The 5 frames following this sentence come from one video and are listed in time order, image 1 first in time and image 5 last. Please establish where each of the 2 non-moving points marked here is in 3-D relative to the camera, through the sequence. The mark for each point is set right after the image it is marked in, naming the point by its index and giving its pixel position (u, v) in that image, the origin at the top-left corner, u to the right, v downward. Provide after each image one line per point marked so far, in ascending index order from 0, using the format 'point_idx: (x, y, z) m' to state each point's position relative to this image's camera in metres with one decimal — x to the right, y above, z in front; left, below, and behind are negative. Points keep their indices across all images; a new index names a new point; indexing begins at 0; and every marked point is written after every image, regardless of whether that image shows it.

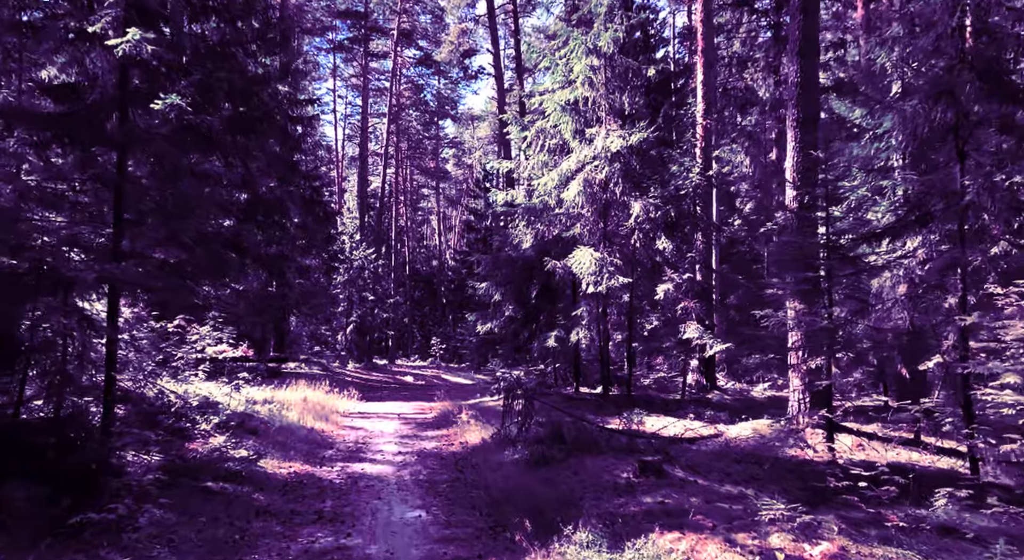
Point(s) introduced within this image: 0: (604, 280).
0: (+2.0, 0.0, +17.7) m
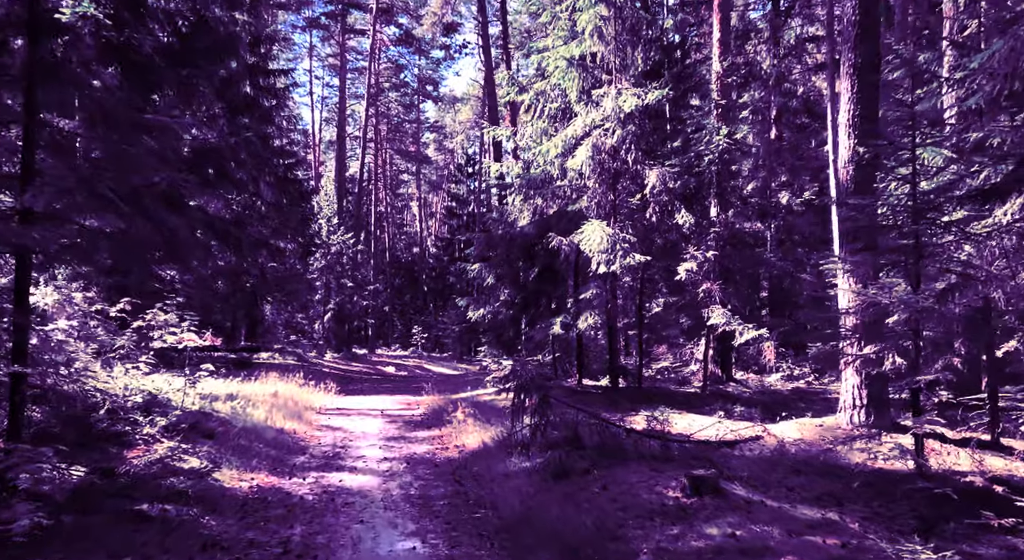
0: (+2.0, +0.4, +15.6) m
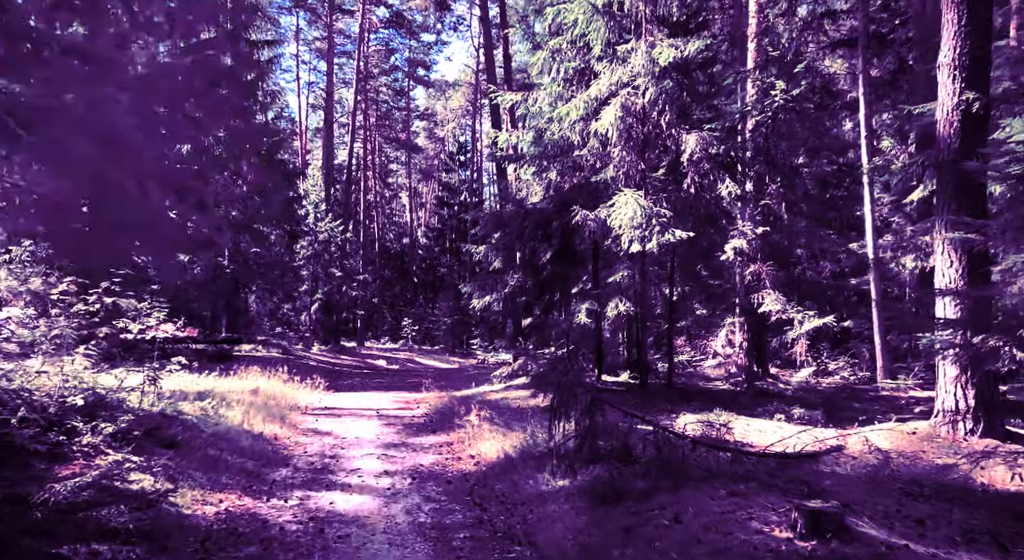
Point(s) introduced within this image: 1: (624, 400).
0: (+2.3, +0.7, +13.4) m
1: (+1.9, -2.0, +13.6) m
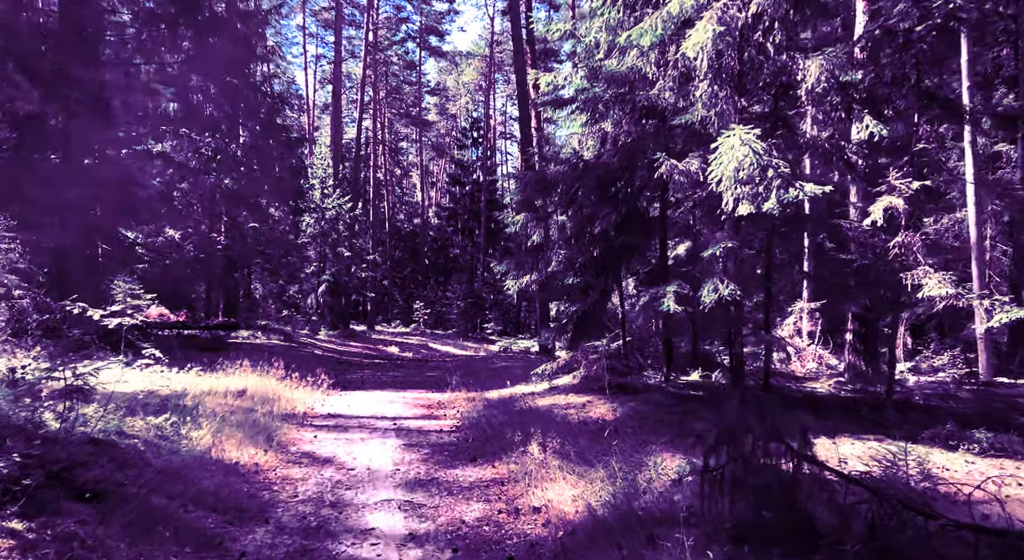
0: (+3.1, +1.1, +10.0) m
1: (+2.7, -1.7, +10.2) m
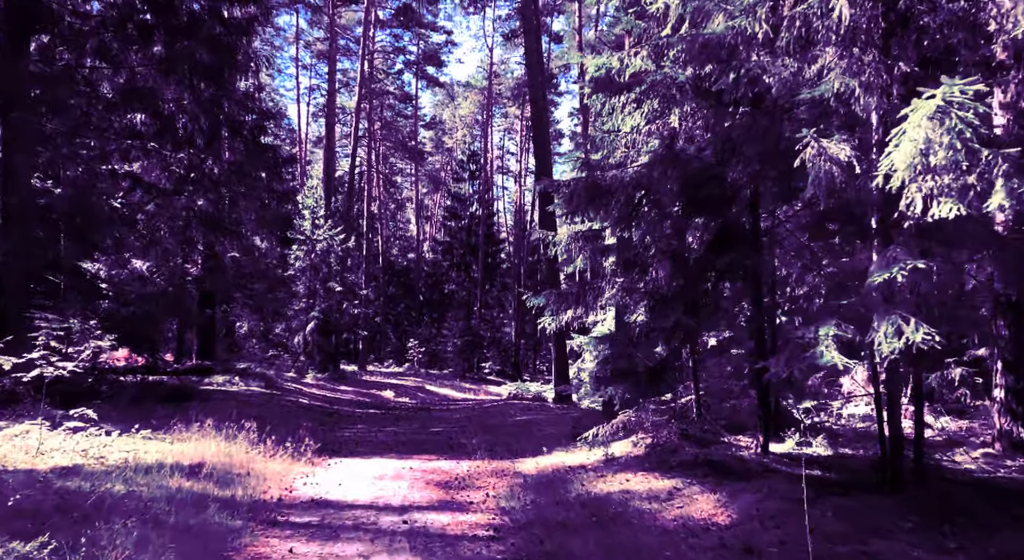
0: (+3.7, +0.7, +6.7) m
1: (+3.3, -2.0, +6.7) m
